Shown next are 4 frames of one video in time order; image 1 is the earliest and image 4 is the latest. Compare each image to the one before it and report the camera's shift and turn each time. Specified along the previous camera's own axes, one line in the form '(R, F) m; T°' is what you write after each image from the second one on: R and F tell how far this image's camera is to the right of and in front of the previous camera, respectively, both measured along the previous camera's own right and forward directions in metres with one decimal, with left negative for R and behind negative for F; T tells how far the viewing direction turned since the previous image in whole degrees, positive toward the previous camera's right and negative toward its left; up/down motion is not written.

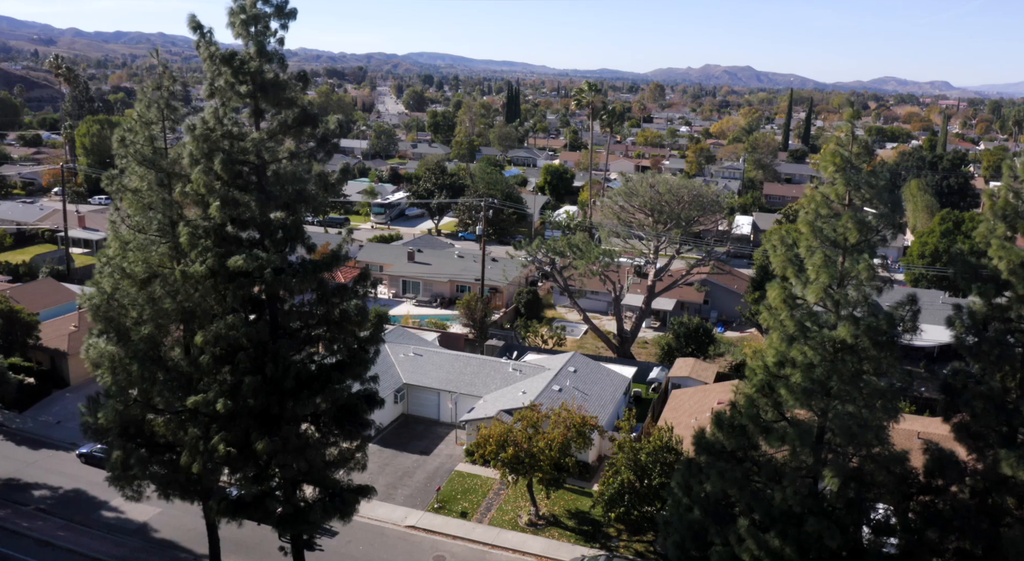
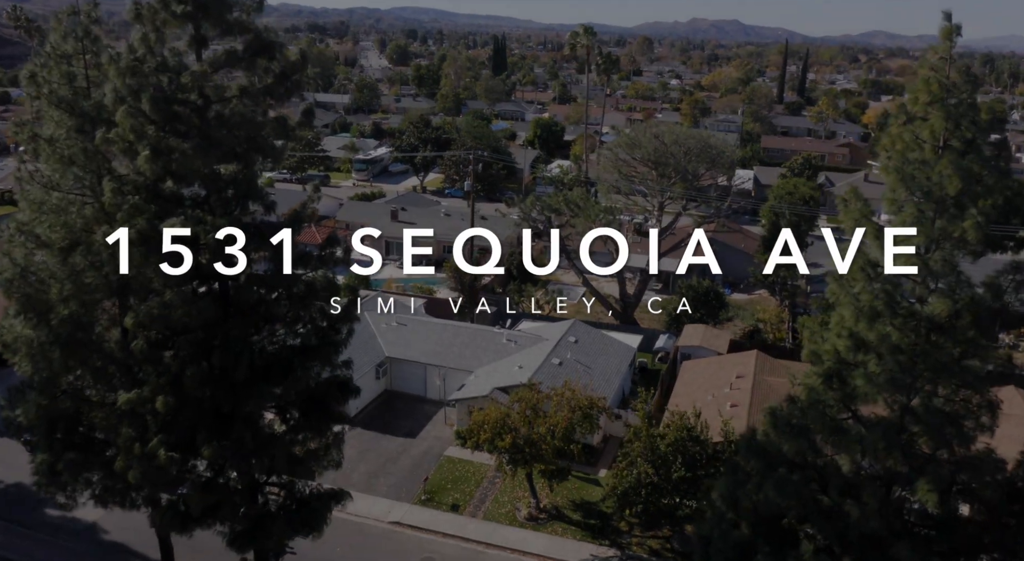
(-0.2, +3.3) m; +1°
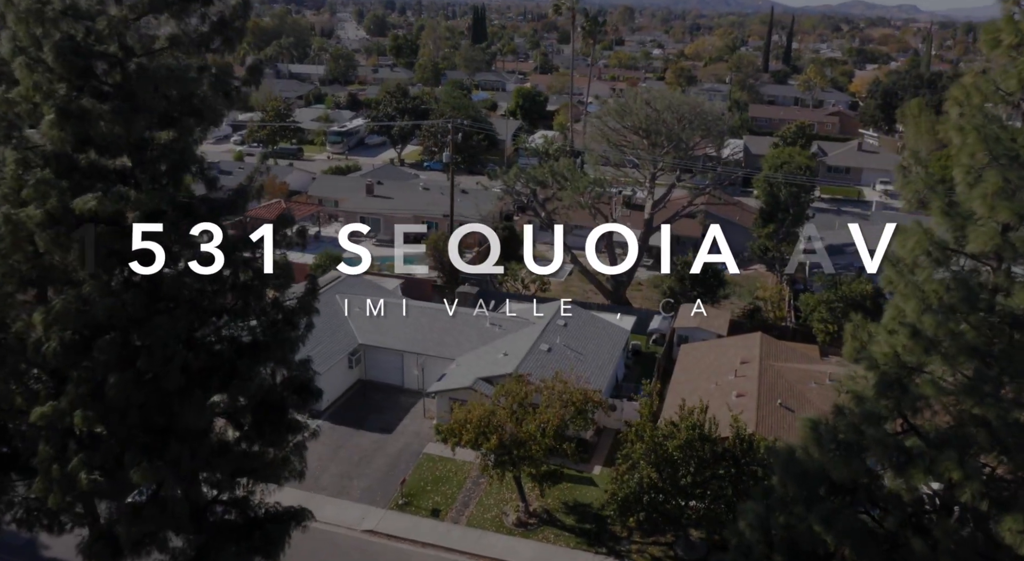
(-0.1, +2.4) m; +1°
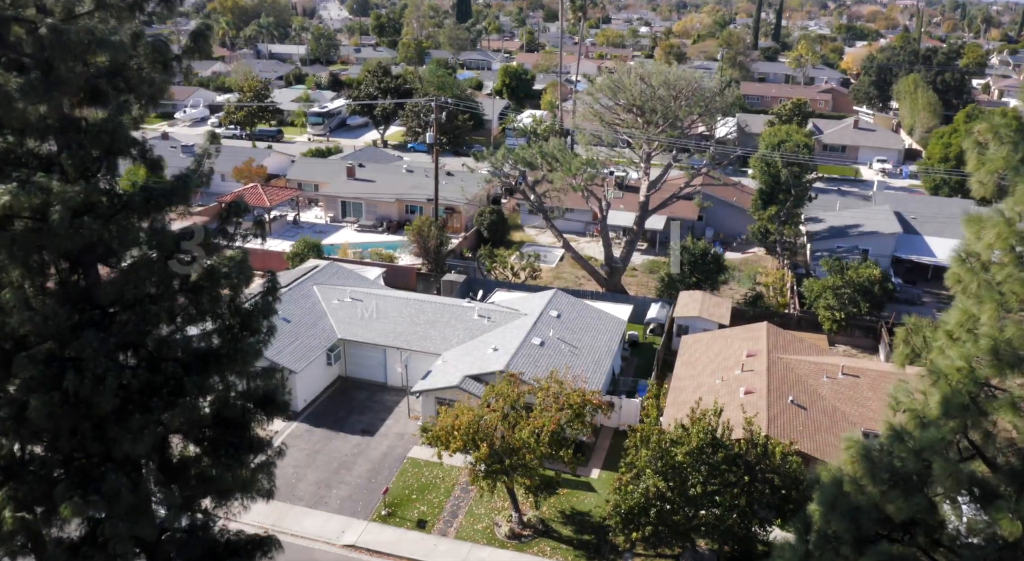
(-0.1, +1.8) m; +1°
